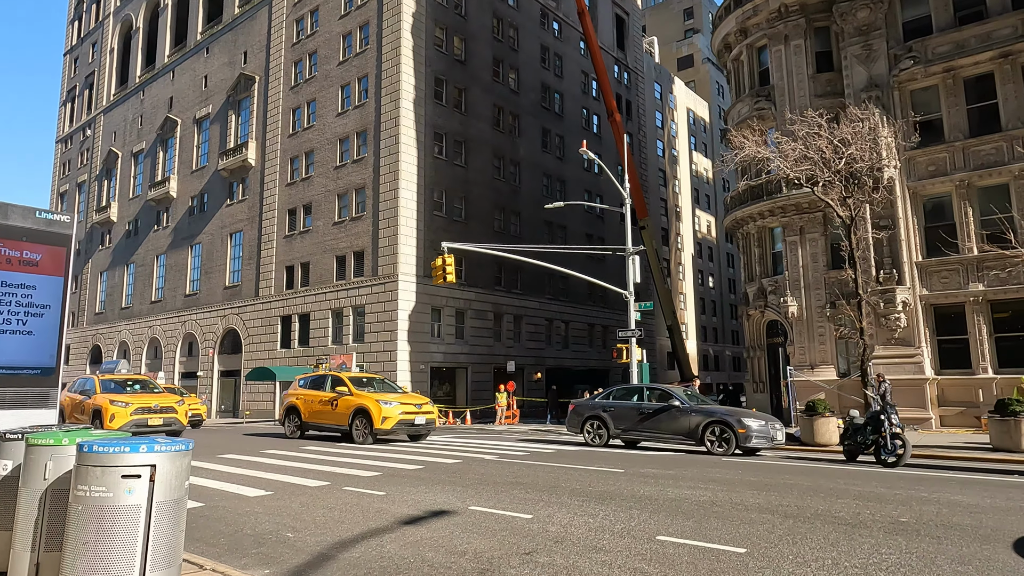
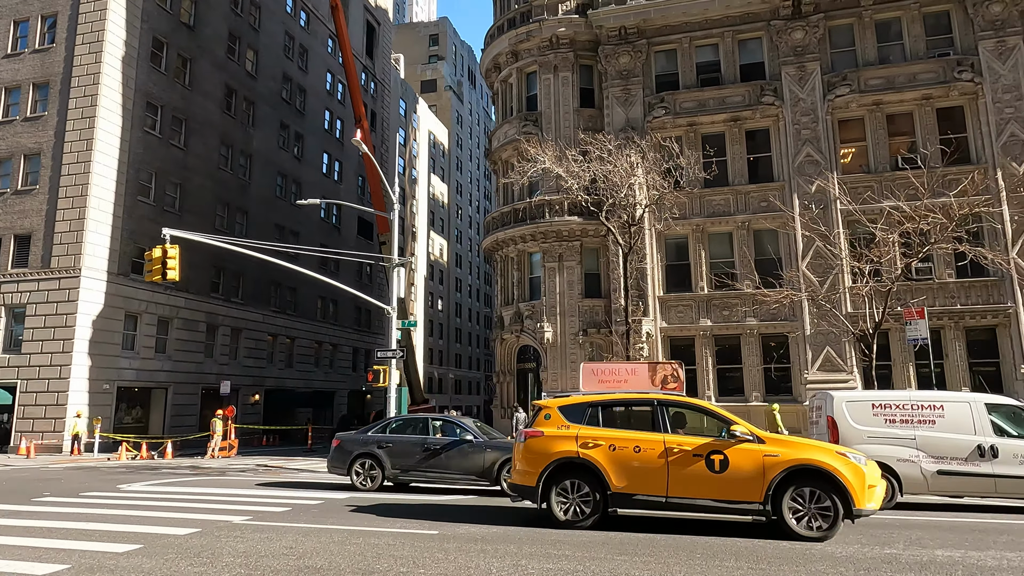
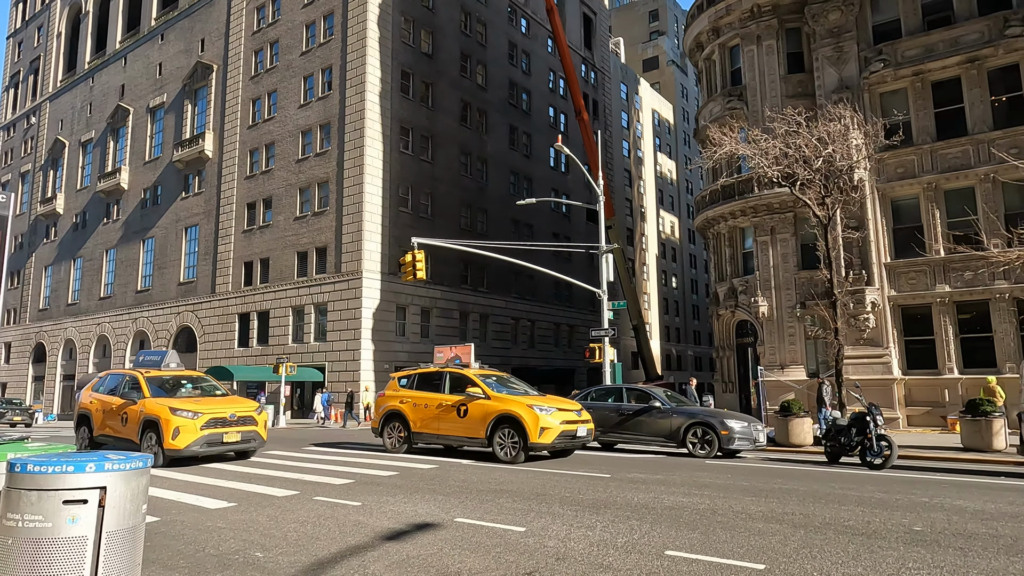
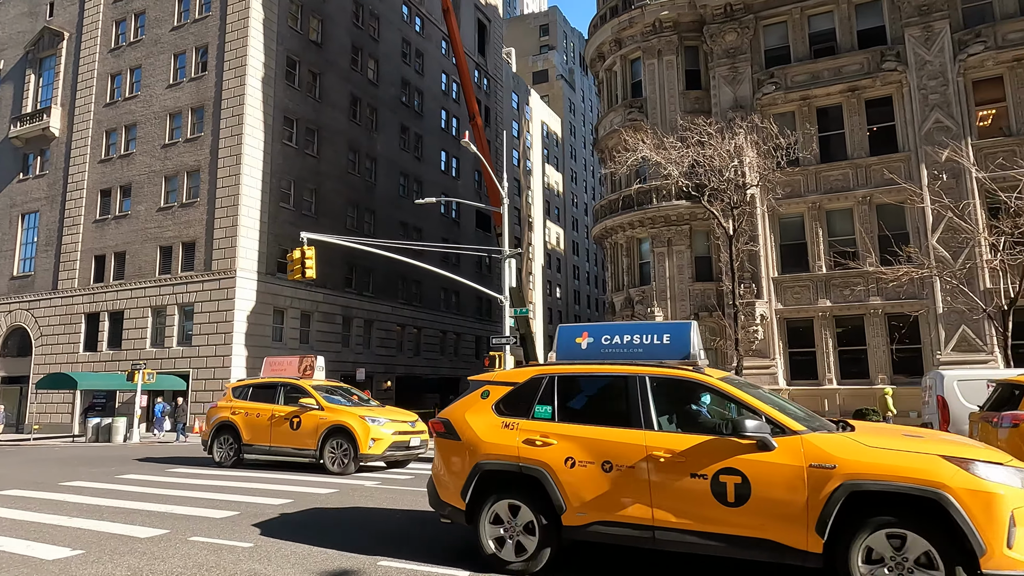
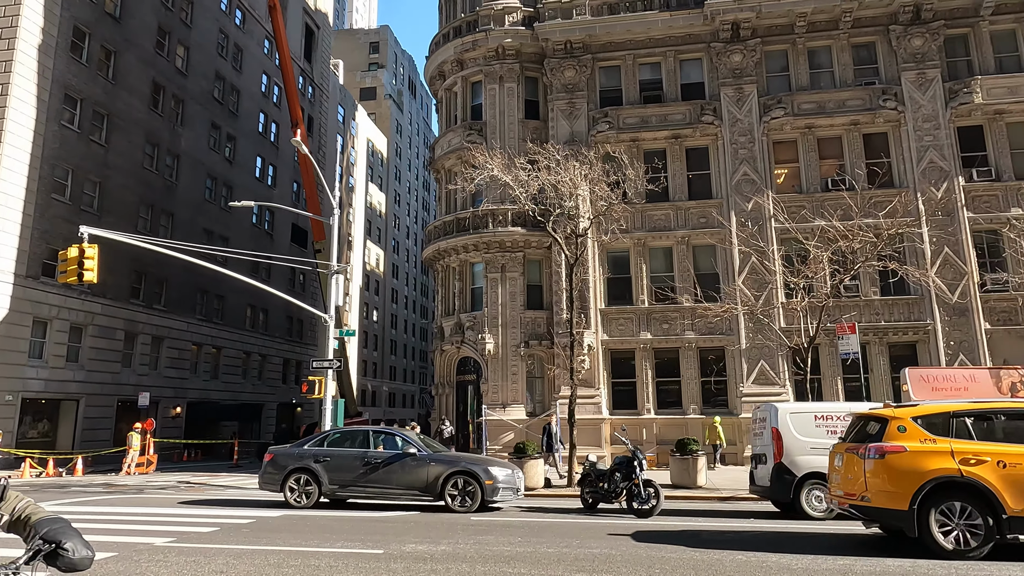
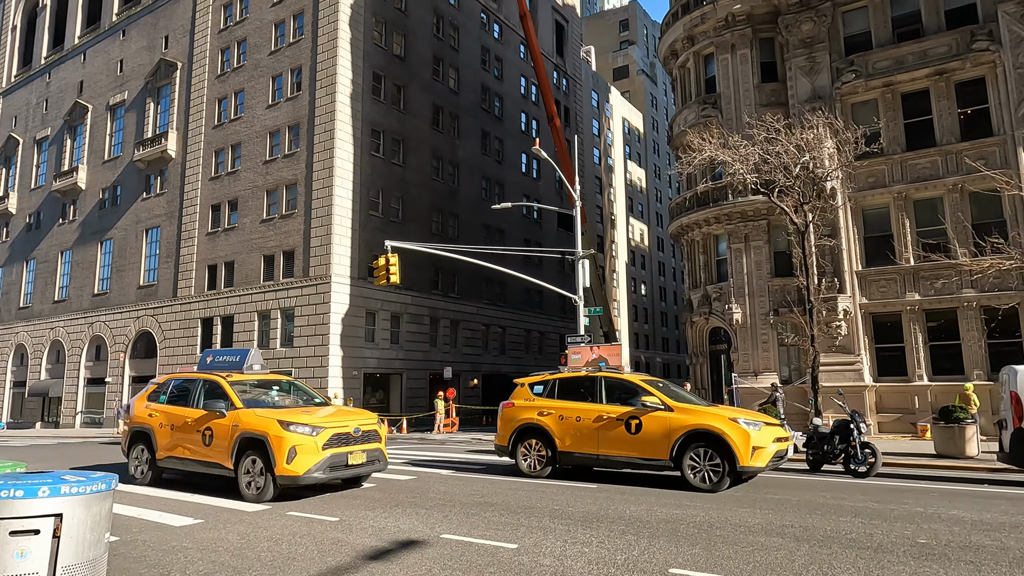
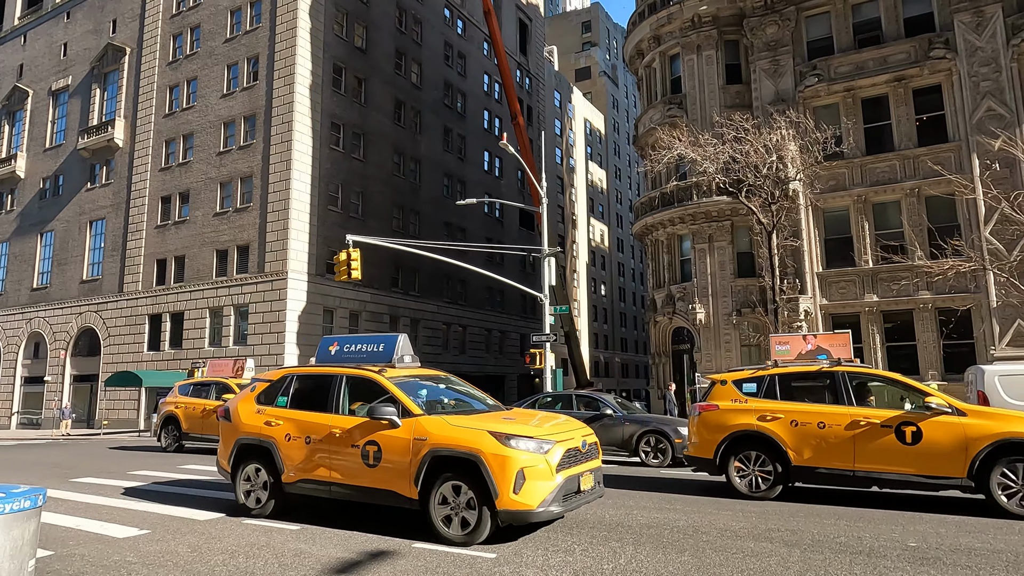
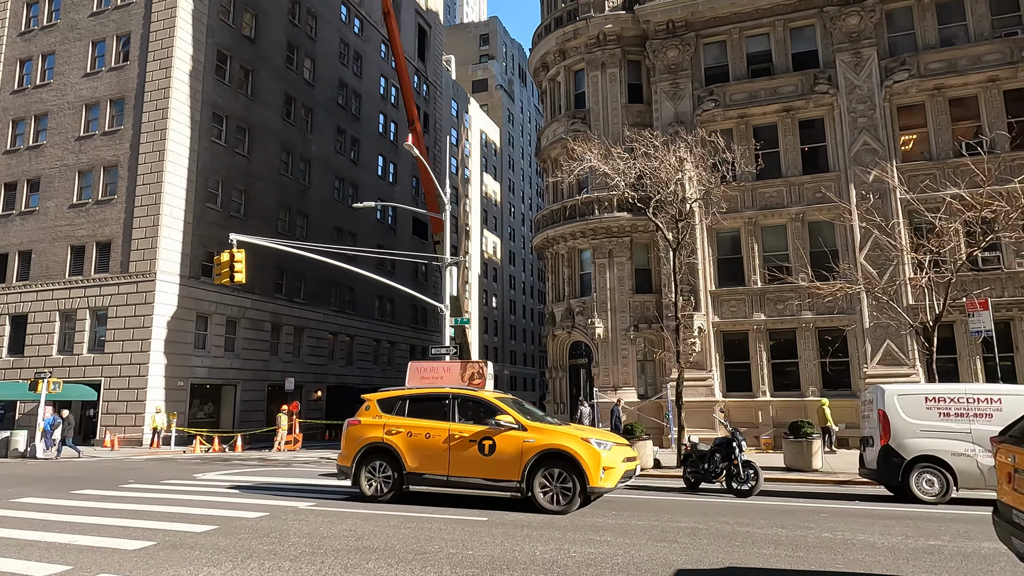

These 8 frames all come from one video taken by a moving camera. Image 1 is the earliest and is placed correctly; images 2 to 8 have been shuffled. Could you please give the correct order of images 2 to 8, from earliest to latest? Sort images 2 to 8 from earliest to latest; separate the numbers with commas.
3, 6, 7, 4, 8, 2, 5
